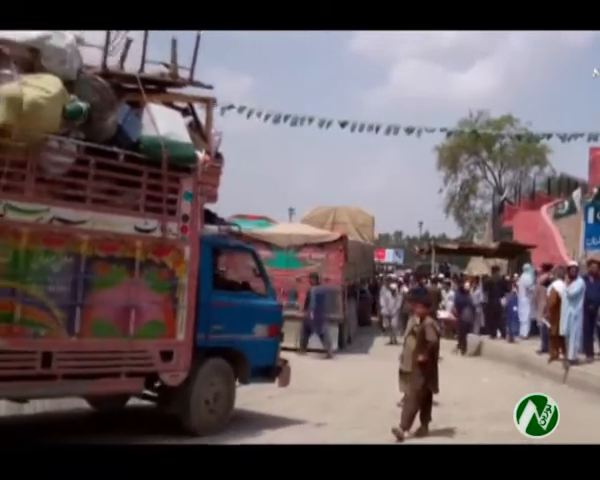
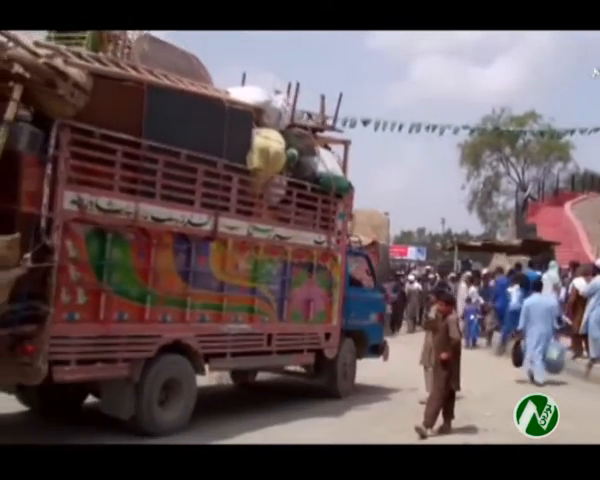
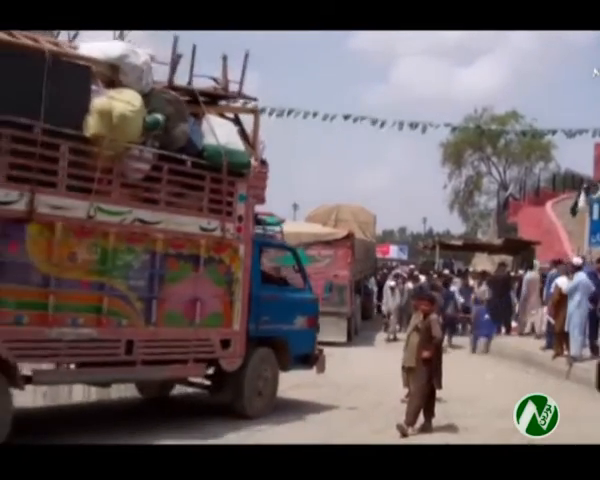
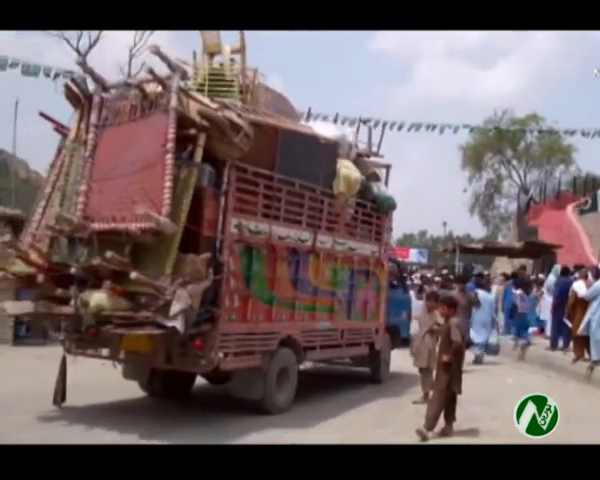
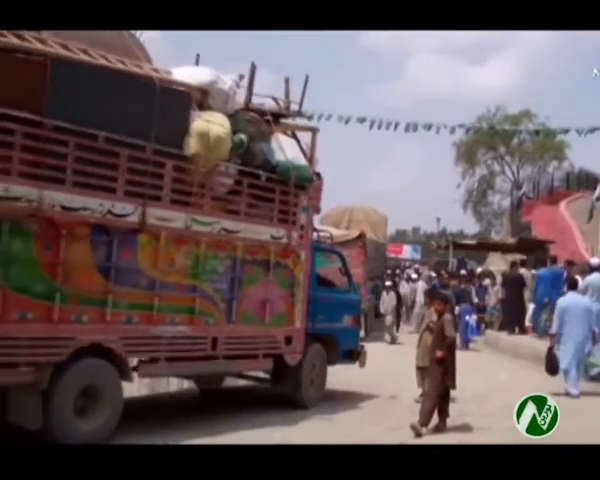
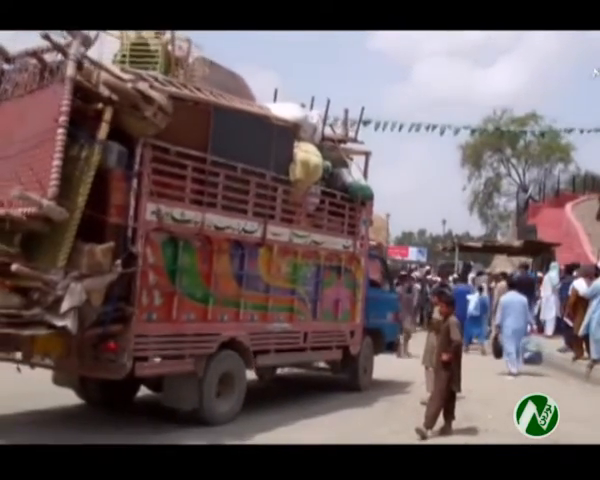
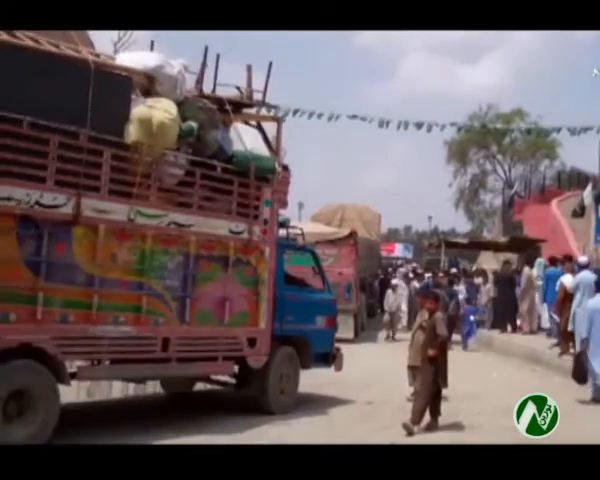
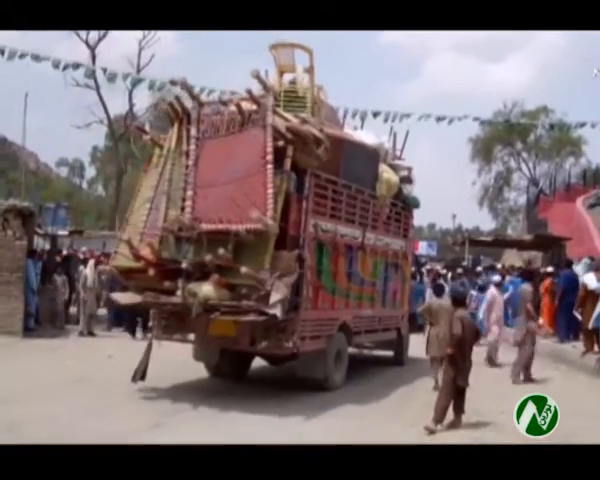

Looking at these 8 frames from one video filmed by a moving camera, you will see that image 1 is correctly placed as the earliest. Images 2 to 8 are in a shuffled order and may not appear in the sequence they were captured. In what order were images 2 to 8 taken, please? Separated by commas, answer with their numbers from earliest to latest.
3, 7, 5, 2, 6, 4, 8
